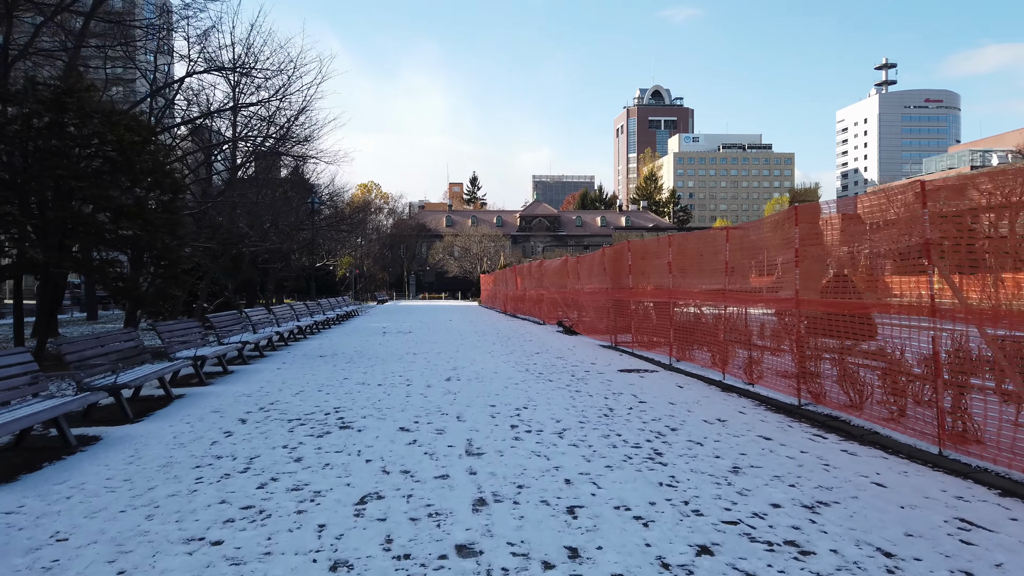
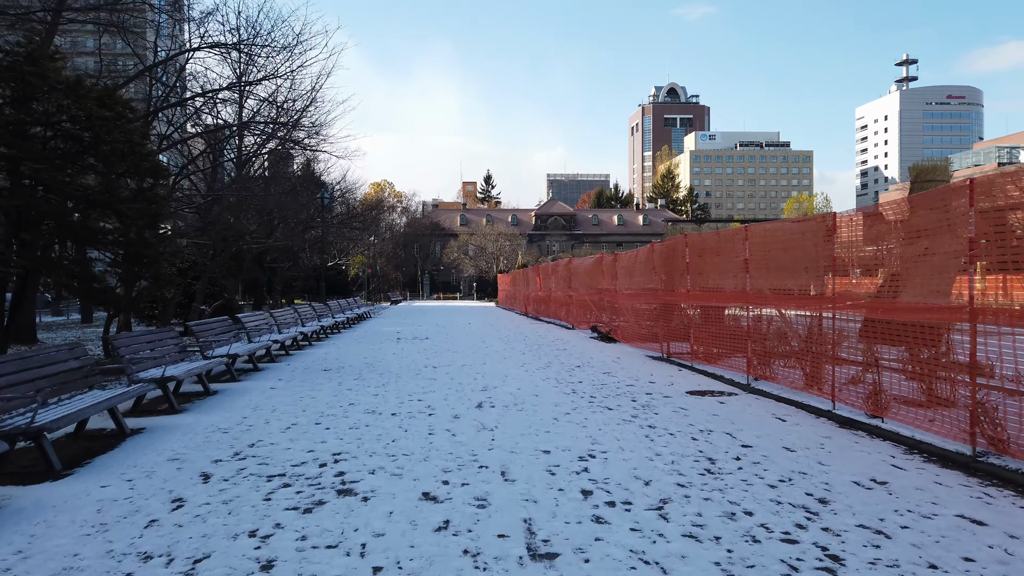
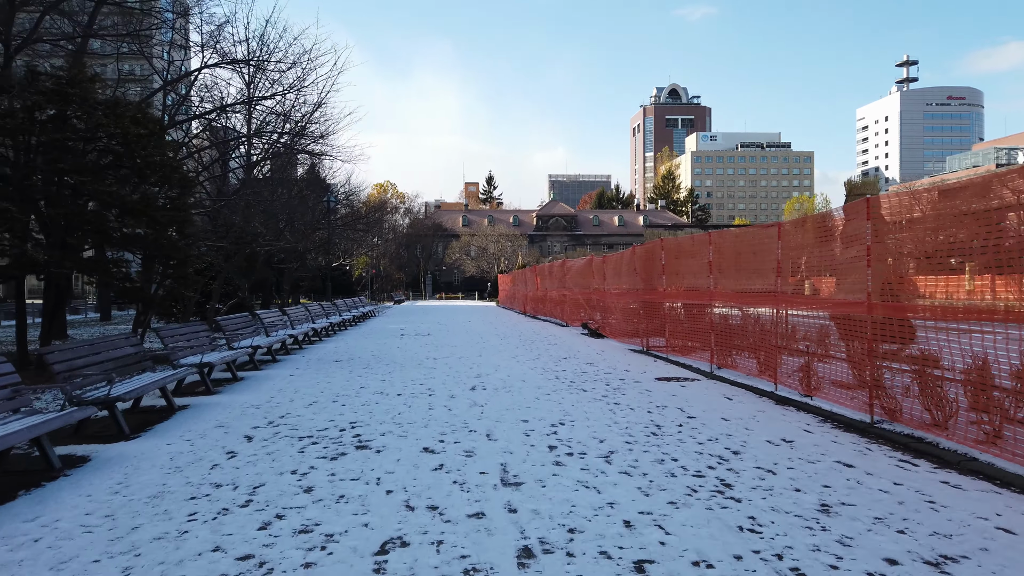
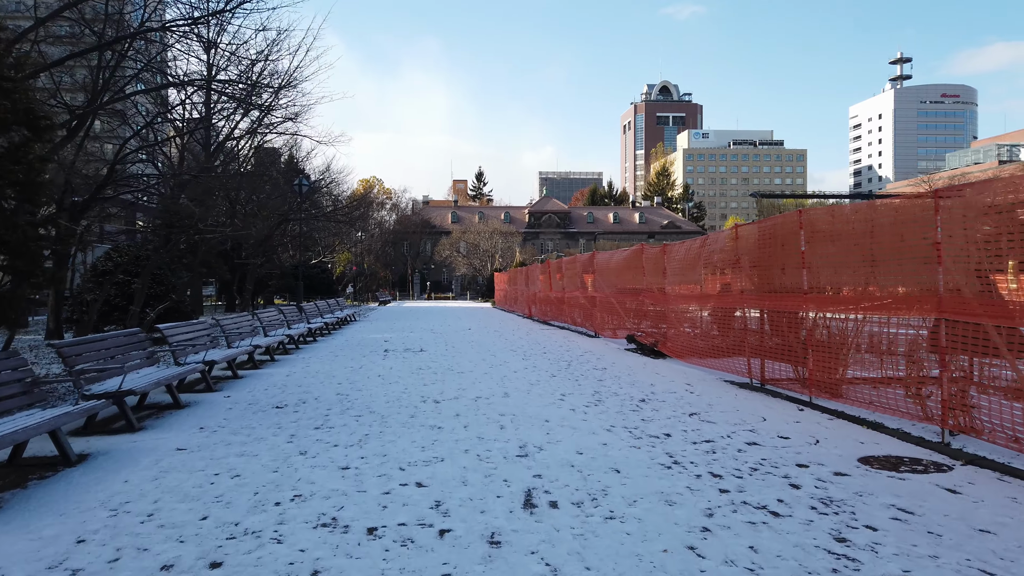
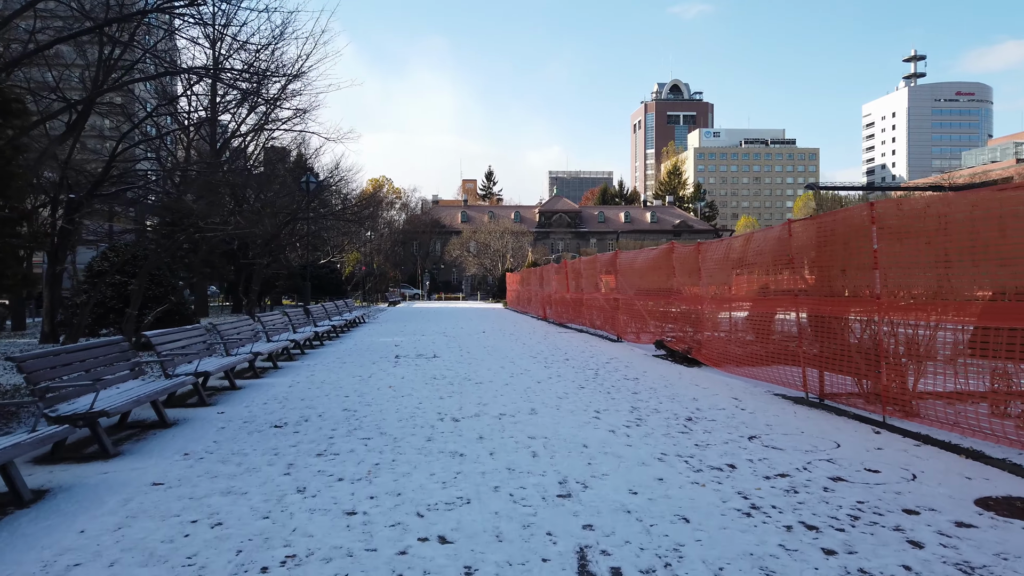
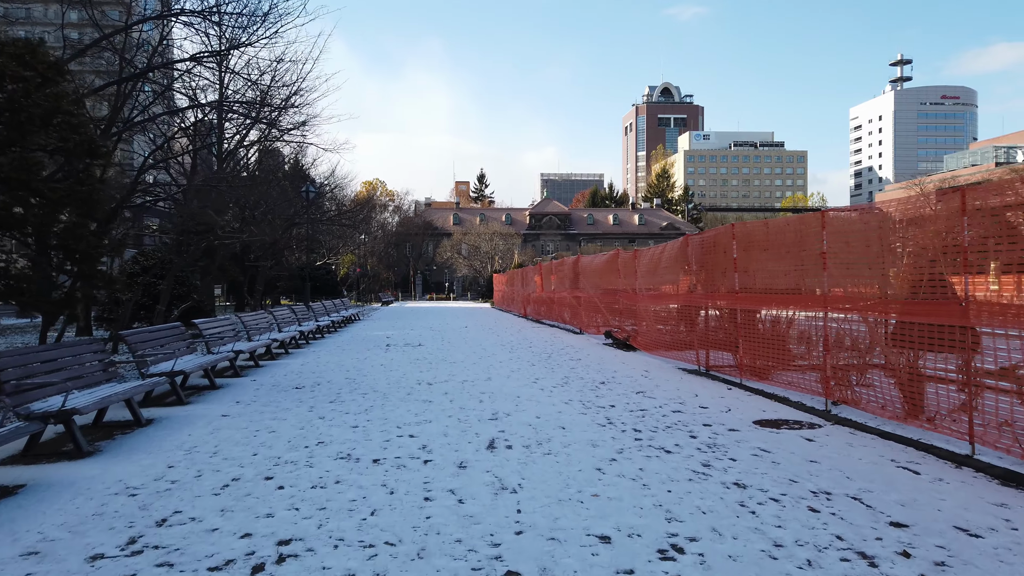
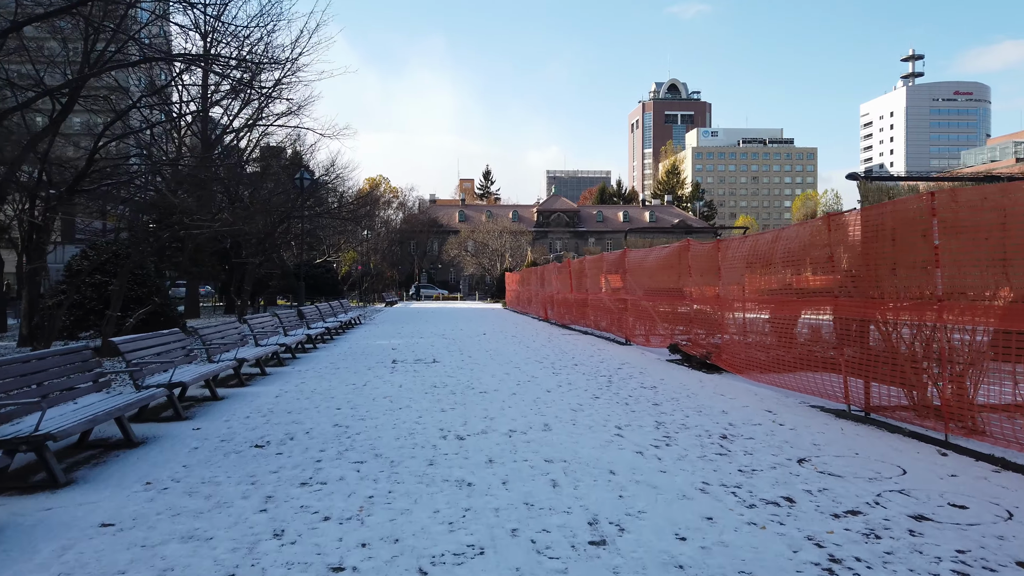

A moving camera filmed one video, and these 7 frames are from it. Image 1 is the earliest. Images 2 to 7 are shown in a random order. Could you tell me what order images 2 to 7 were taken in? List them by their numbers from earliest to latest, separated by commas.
3, 2, 6, 4, 5, 7
